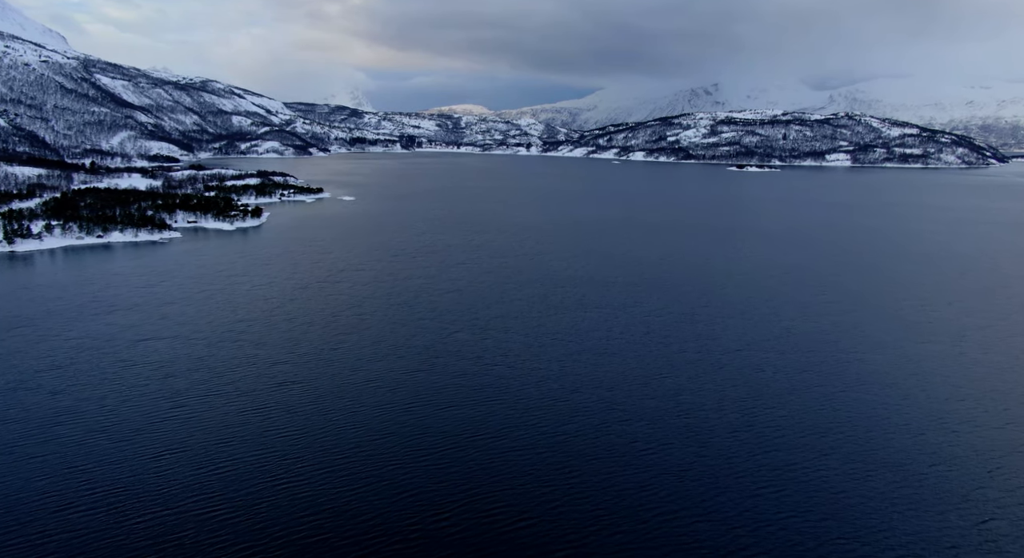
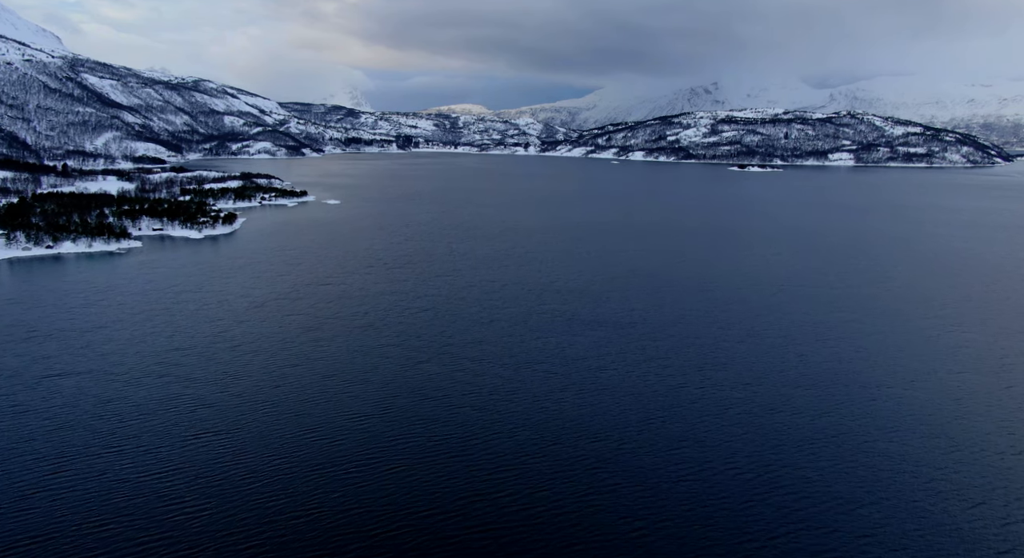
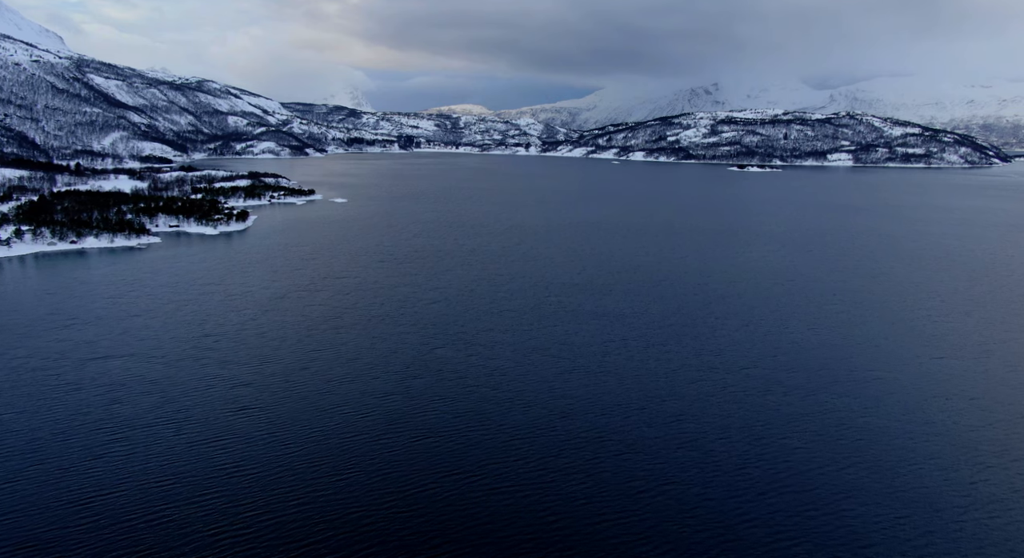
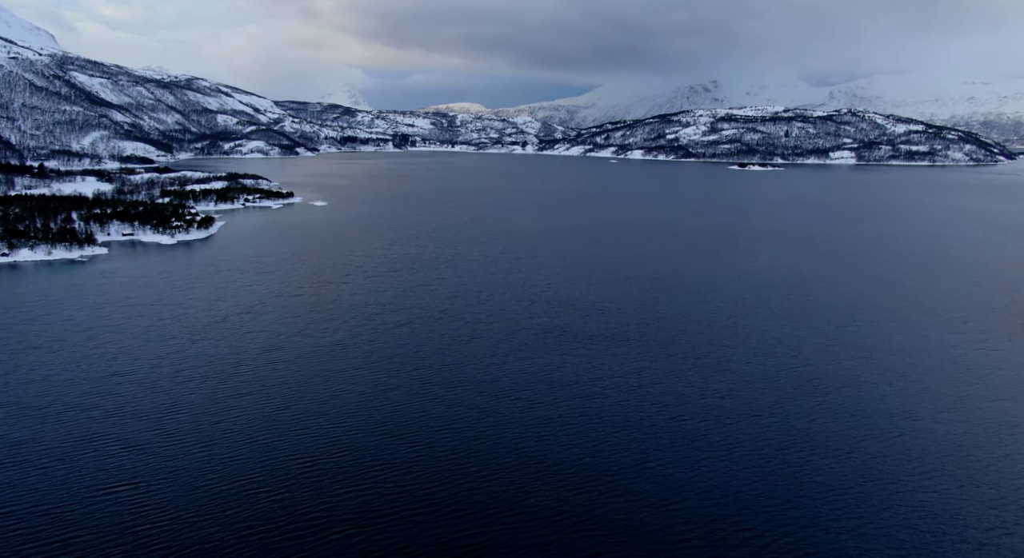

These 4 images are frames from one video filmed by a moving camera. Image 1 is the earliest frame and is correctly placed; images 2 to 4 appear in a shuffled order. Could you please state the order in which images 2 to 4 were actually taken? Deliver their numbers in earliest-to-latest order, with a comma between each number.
3, 2, 4
